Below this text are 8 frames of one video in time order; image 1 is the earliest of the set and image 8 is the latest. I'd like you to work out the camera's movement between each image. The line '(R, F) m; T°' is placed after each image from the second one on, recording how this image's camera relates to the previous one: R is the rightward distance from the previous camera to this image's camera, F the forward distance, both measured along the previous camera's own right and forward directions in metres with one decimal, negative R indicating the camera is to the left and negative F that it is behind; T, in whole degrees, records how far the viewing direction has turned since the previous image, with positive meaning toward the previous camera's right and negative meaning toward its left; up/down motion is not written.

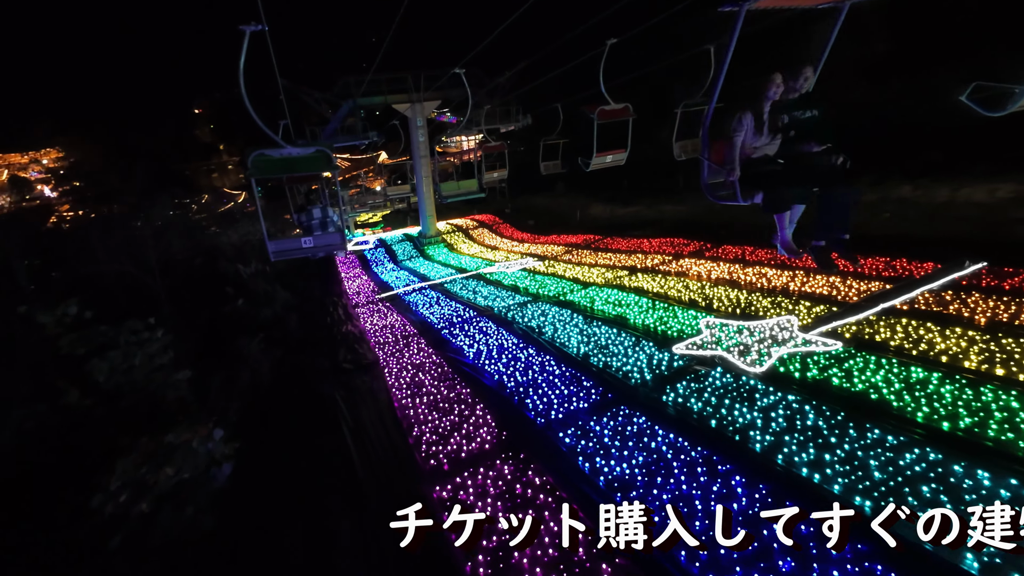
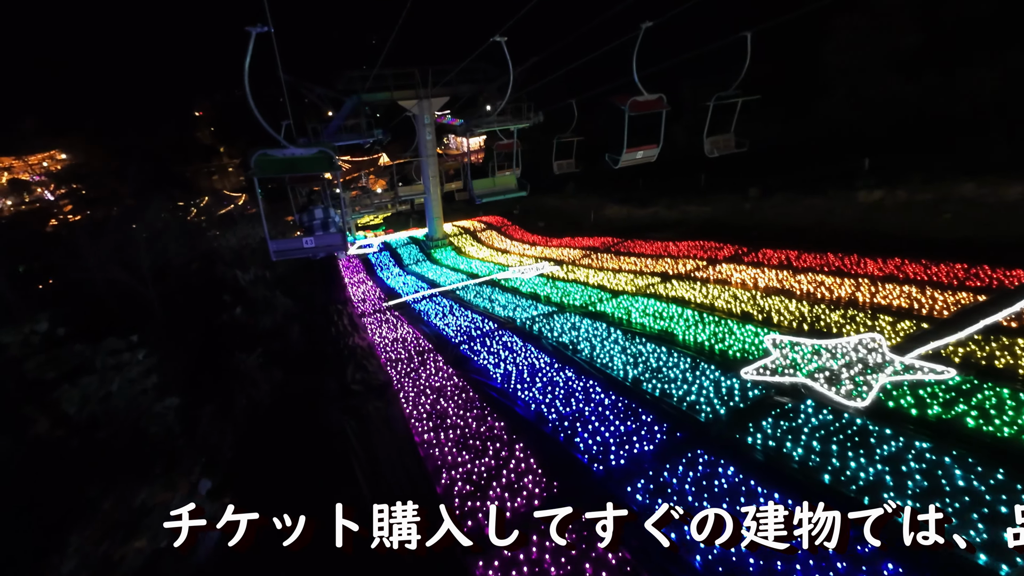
(-0.3, +0.6) m; 0°
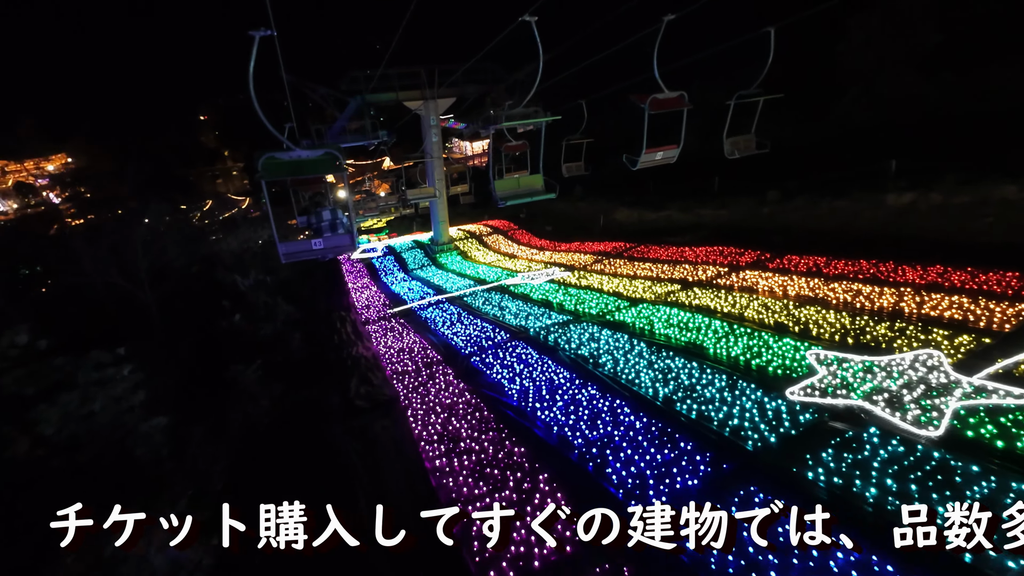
(-0.1, +0.3) m; 0°
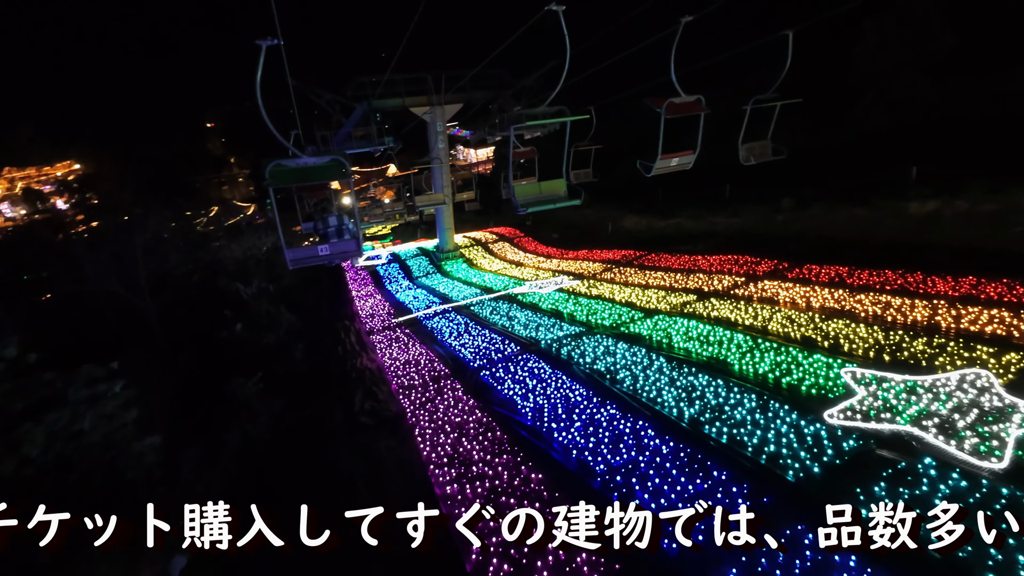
(-0.1, +0.2) m; 0°
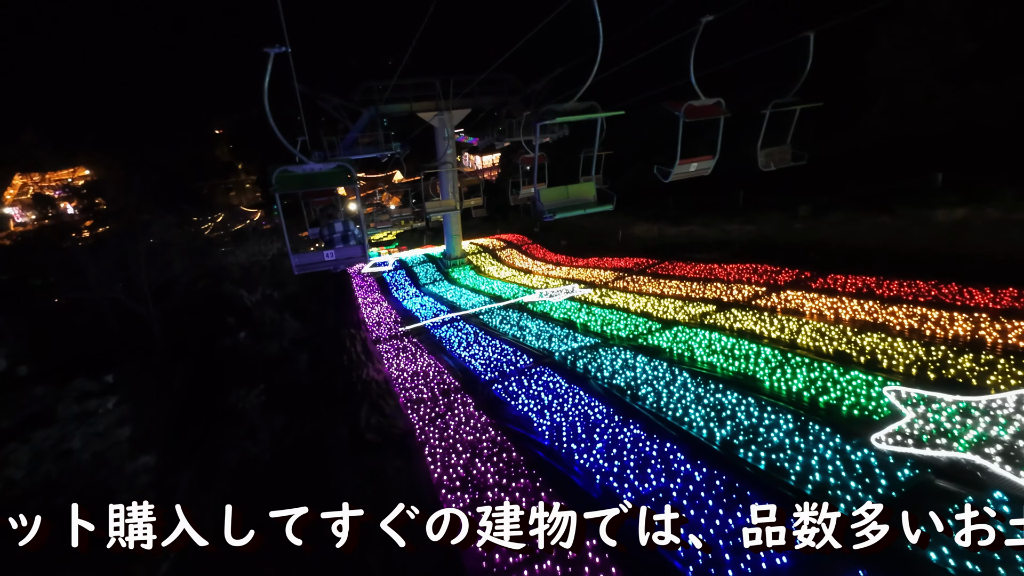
(-0.1, +0.2) m; -1°
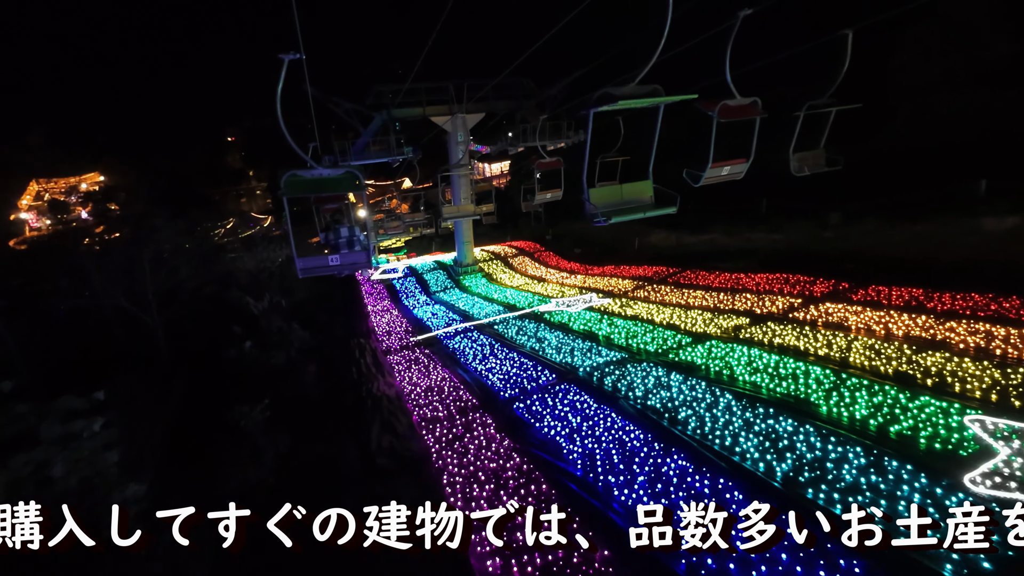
(-0.1, +0.3) m; -1°
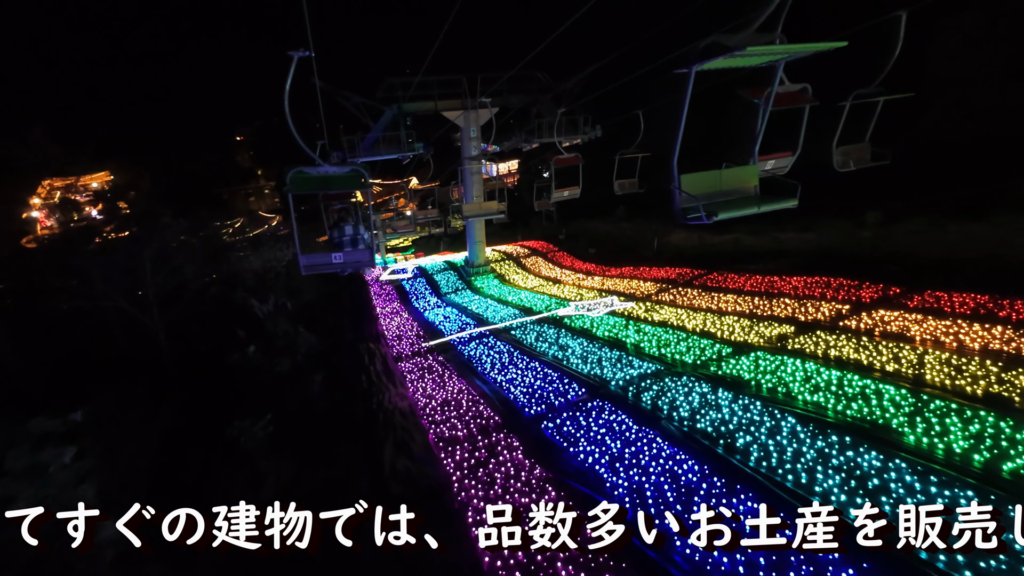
(-0.2, +0.5) m; -1°
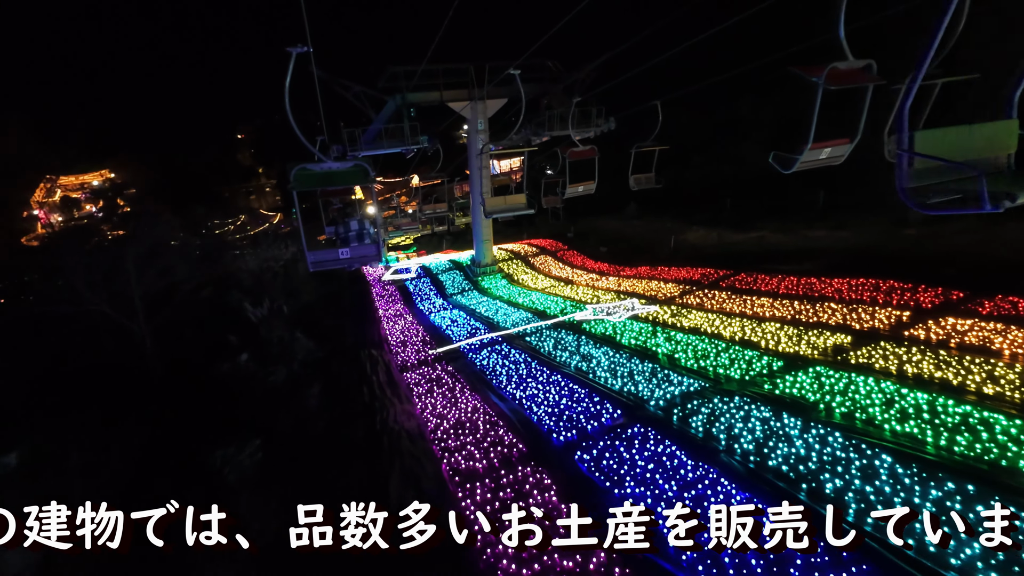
(-0.2, +0.6) m; 0°
